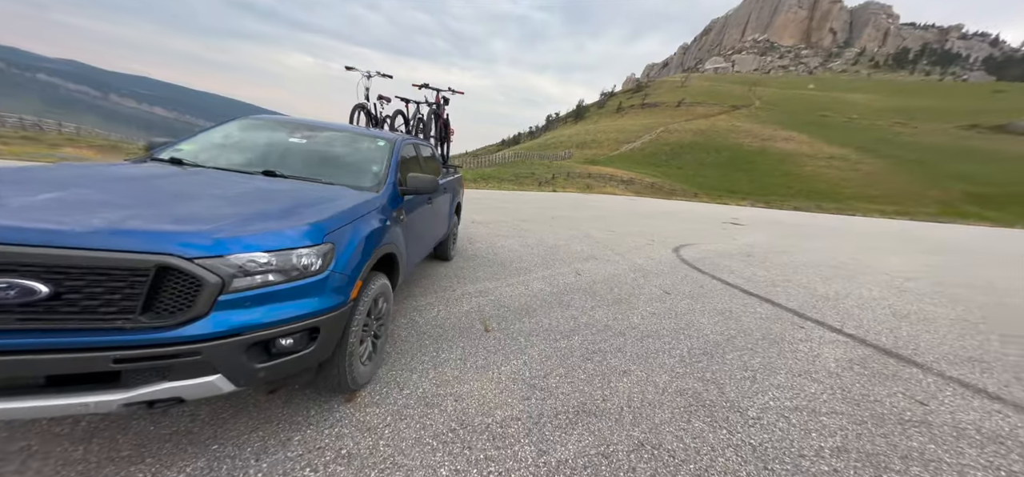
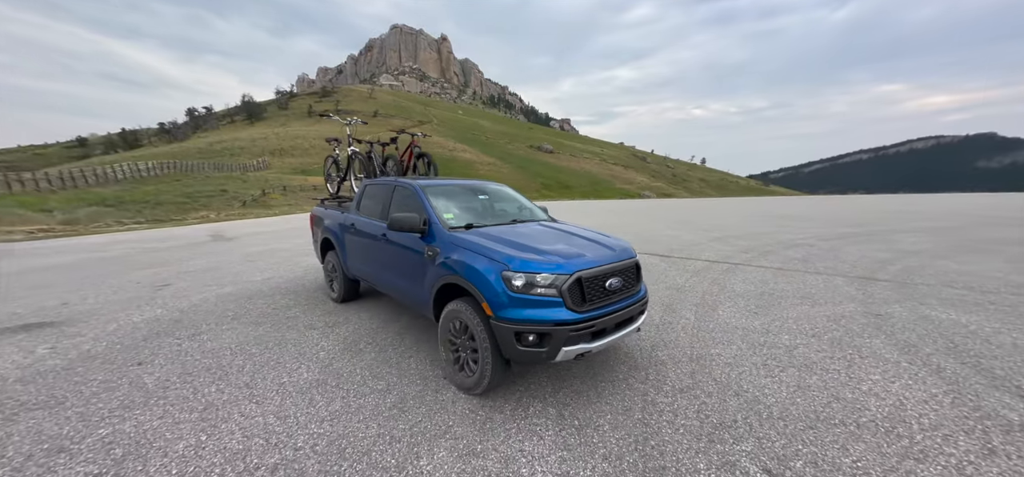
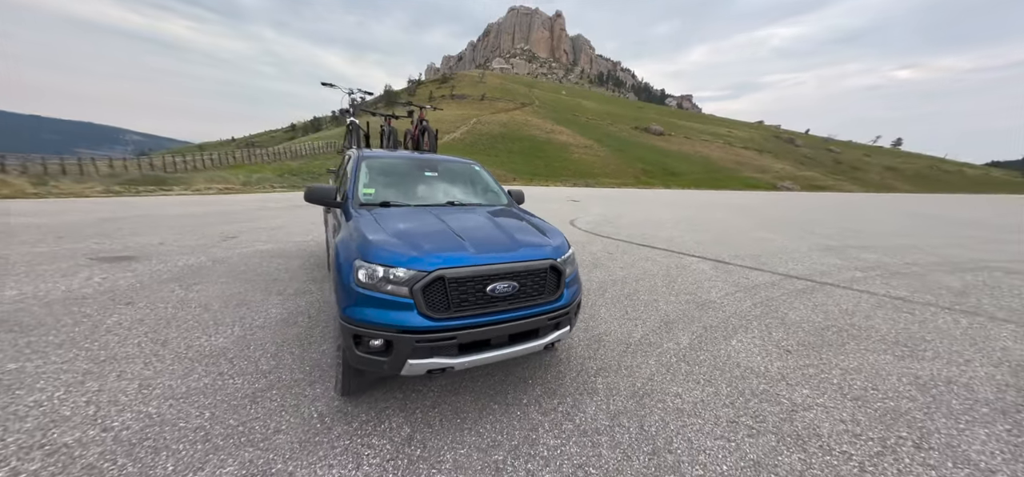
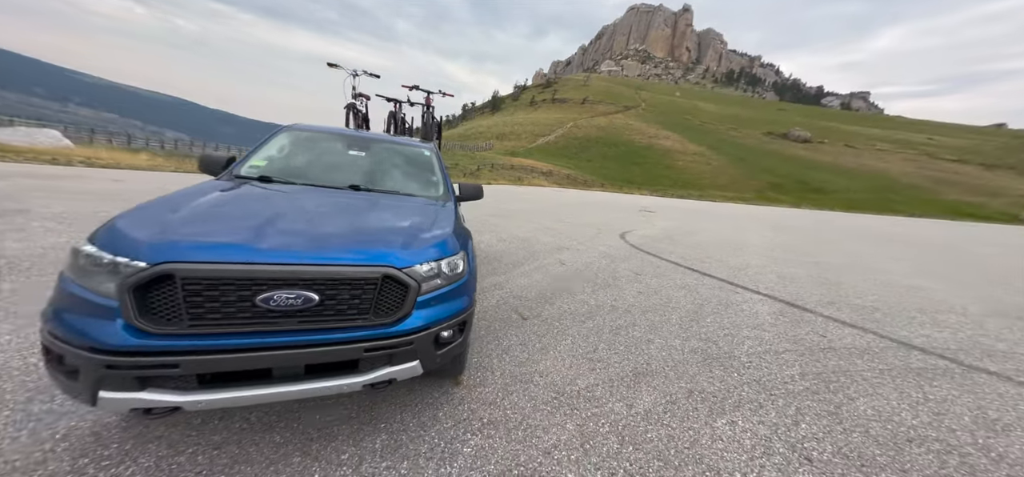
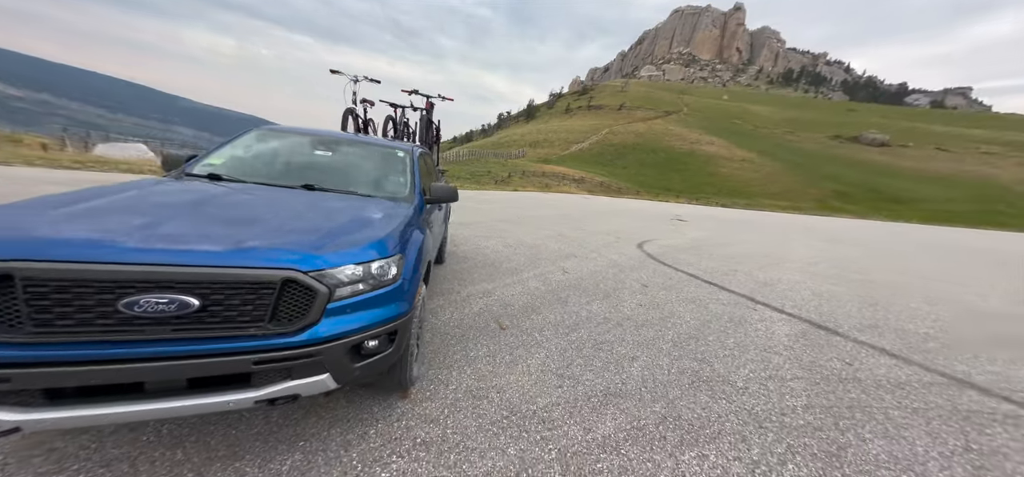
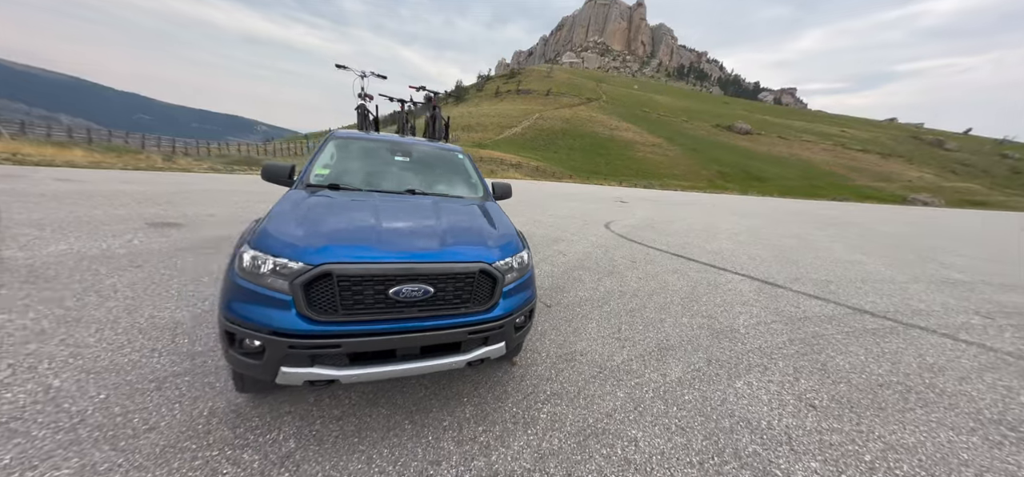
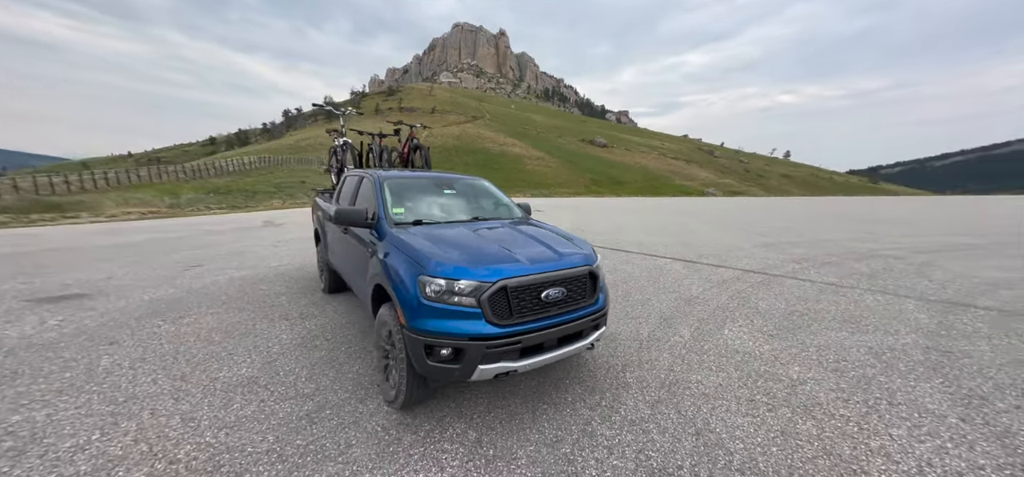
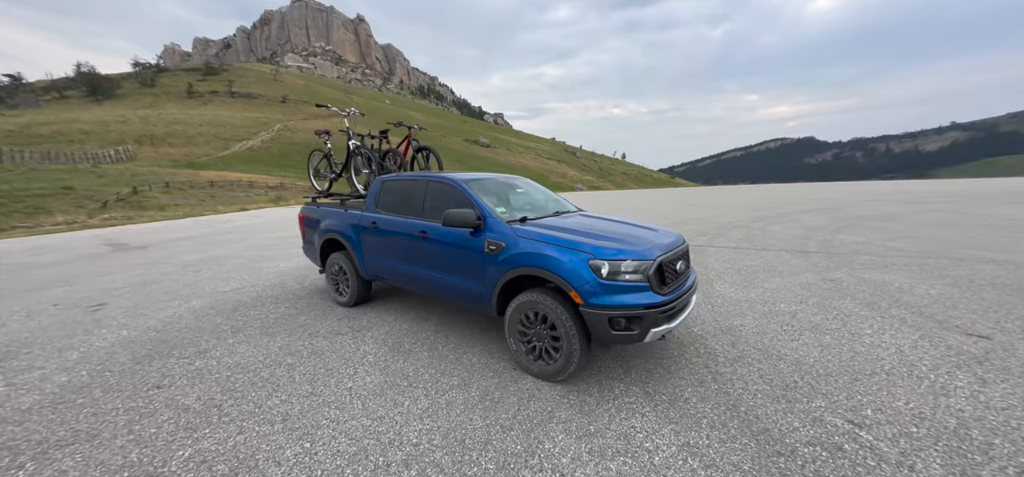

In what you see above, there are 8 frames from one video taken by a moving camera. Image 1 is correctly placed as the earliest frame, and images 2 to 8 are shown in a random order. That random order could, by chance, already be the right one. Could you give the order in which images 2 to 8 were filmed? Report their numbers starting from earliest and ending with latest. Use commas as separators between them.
5, 4, 6, 3, 7, 2, 8
